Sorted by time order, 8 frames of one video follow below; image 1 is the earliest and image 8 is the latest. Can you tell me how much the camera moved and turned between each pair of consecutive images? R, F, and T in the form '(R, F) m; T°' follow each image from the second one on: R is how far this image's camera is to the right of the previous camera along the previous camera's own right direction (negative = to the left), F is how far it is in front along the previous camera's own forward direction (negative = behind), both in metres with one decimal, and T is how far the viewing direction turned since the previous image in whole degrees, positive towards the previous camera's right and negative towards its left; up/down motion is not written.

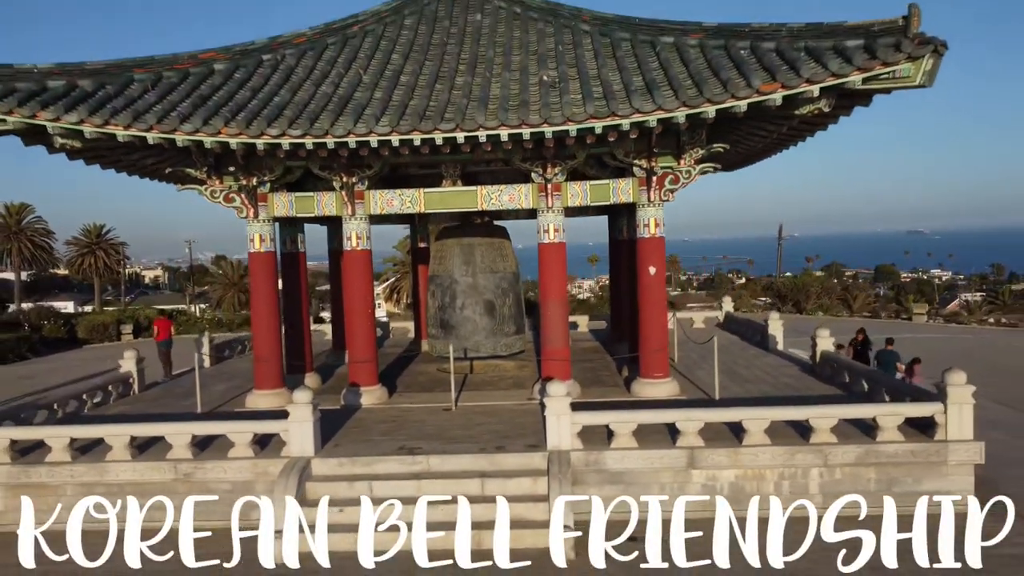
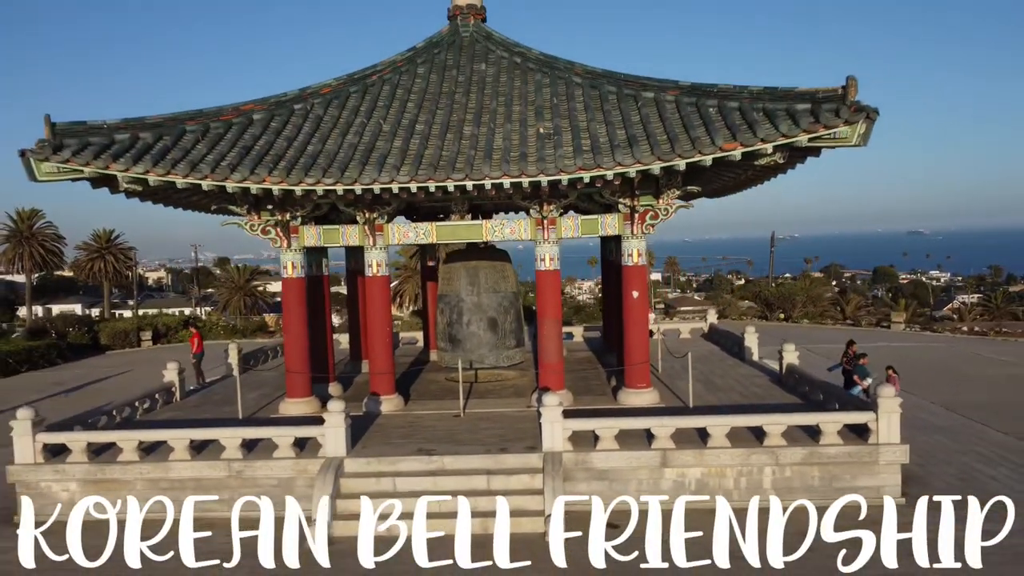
(0.0, -1.3) m; 0°
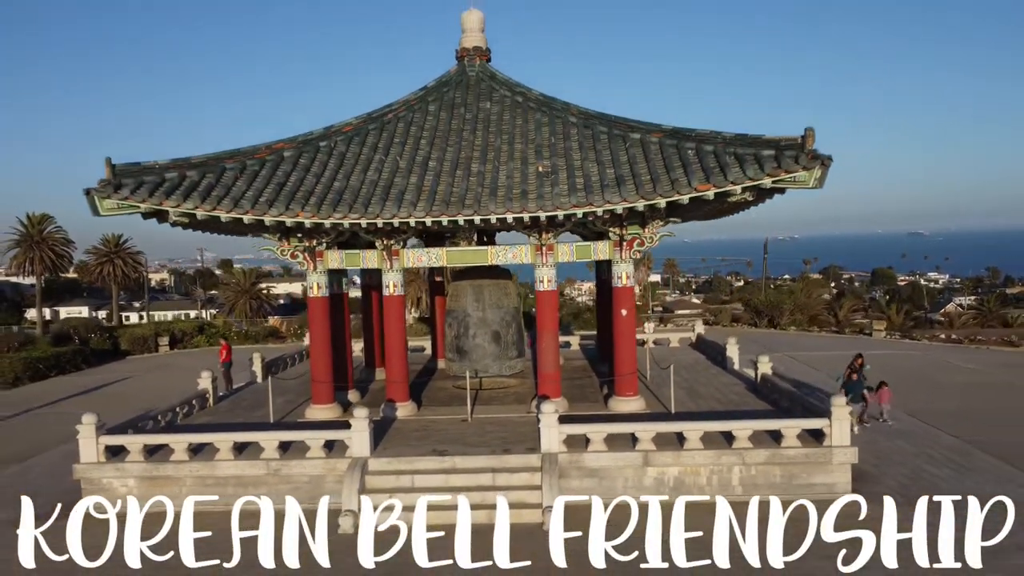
(0.0, -1.2) m; 0°
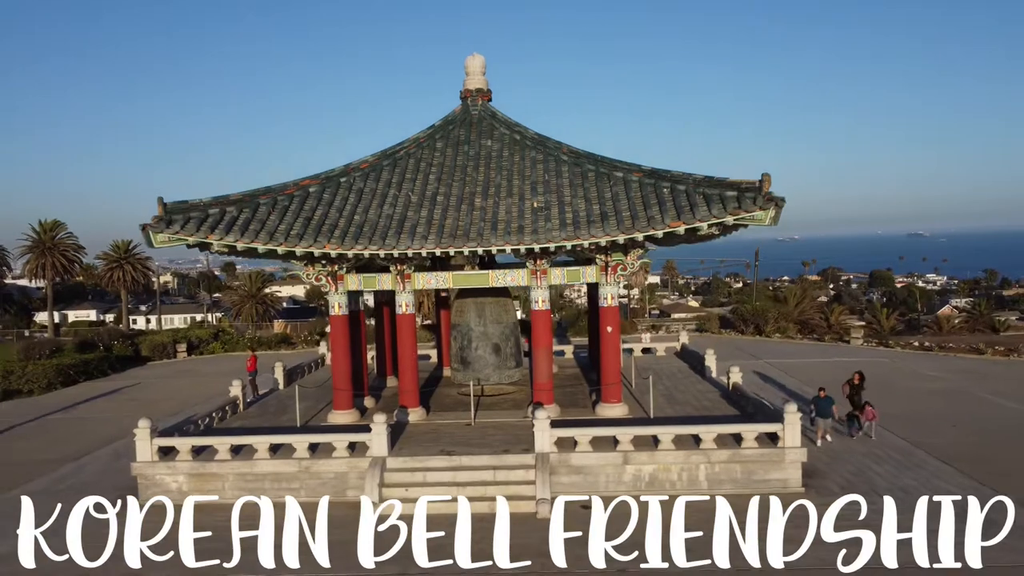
(0.0, -1.5) m; 0°
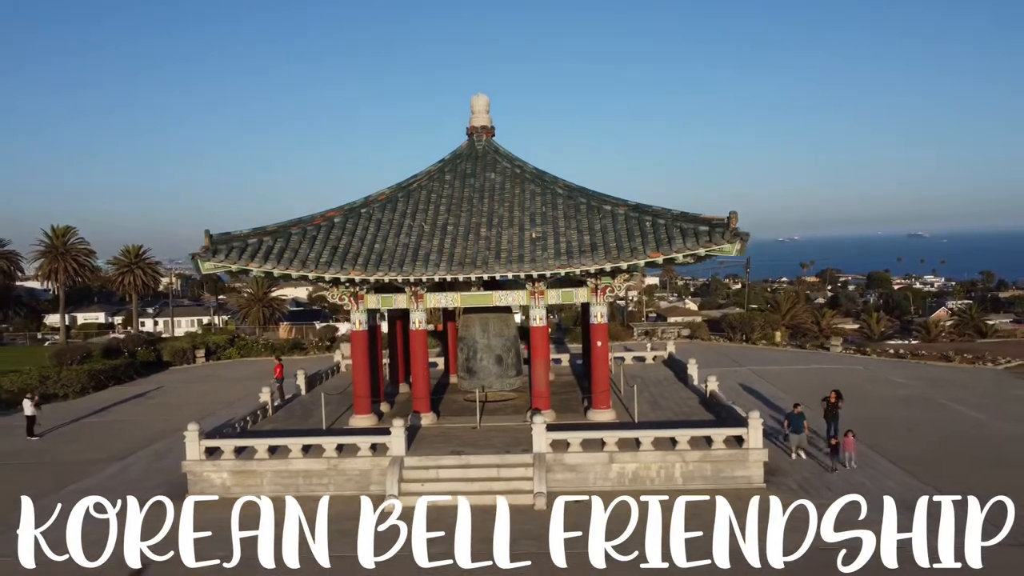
(0.0, -1.7) m; 0°
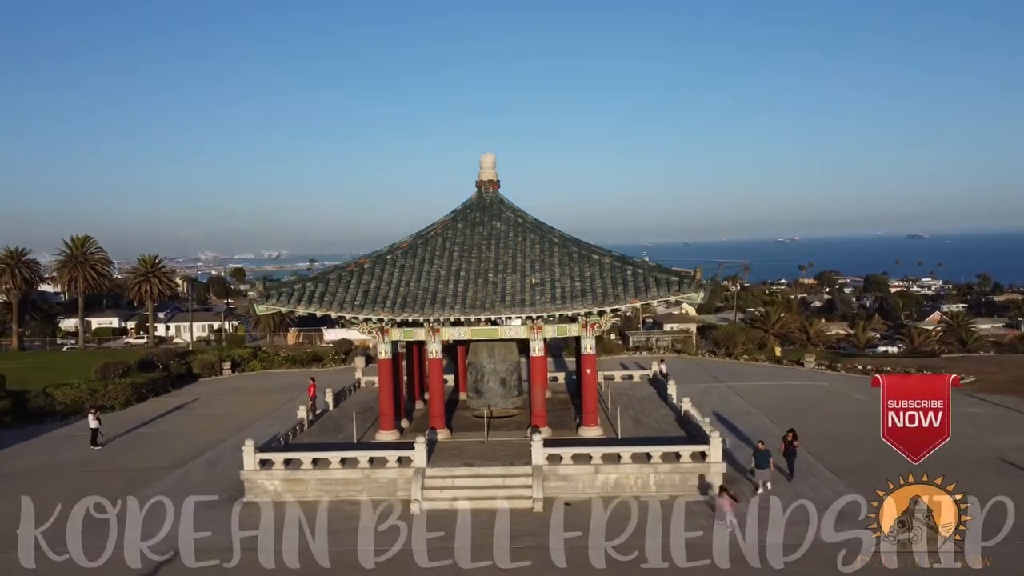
(-0.1, -2.6) m; 0°
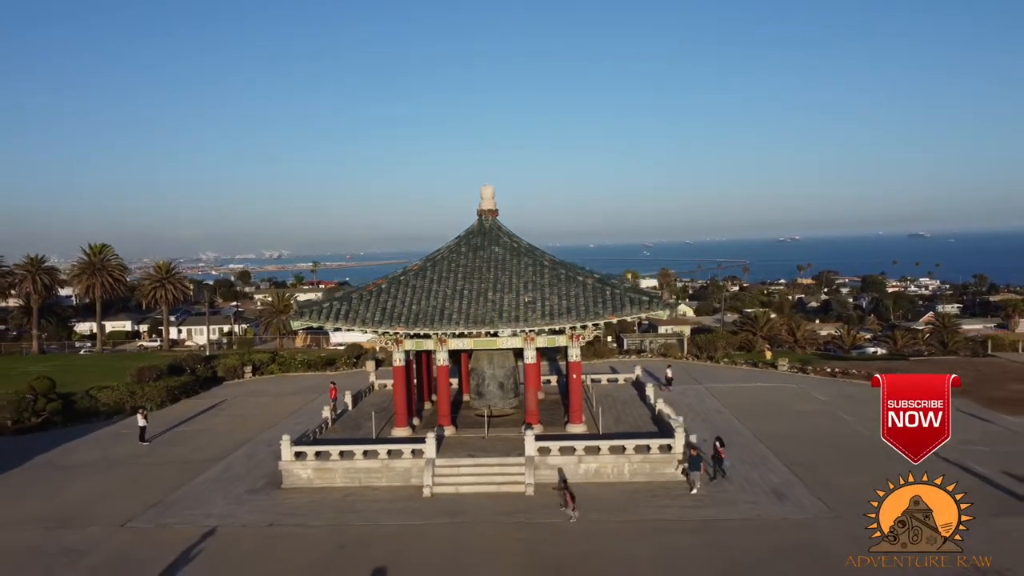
(+0.1, -2.8) m; 0°
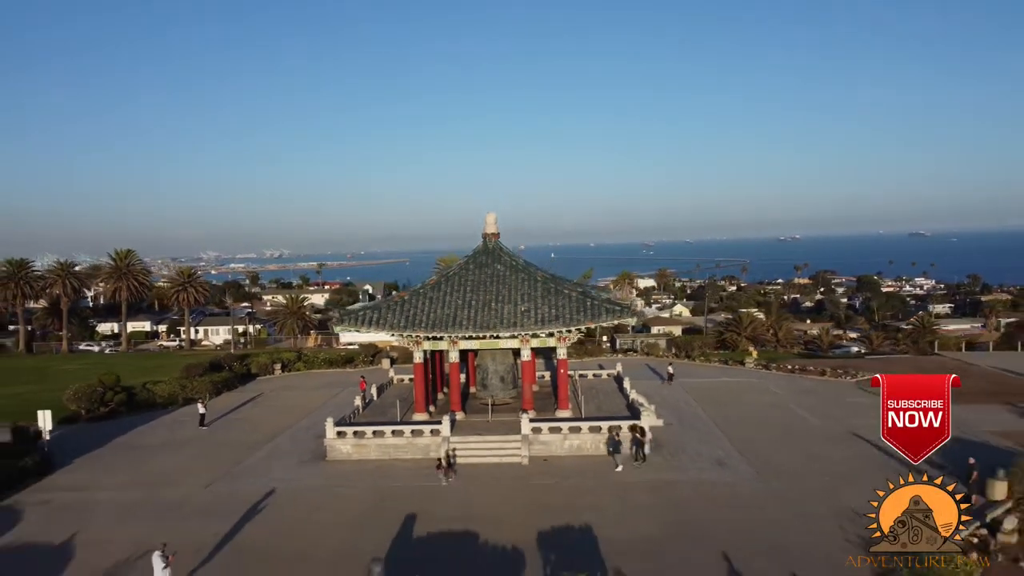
(+0.1, -4.5) m; 0°
